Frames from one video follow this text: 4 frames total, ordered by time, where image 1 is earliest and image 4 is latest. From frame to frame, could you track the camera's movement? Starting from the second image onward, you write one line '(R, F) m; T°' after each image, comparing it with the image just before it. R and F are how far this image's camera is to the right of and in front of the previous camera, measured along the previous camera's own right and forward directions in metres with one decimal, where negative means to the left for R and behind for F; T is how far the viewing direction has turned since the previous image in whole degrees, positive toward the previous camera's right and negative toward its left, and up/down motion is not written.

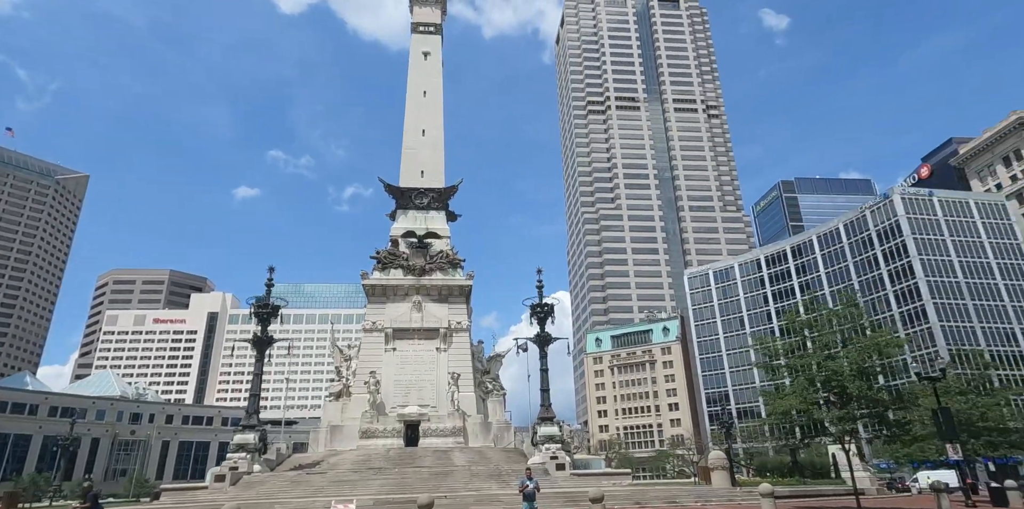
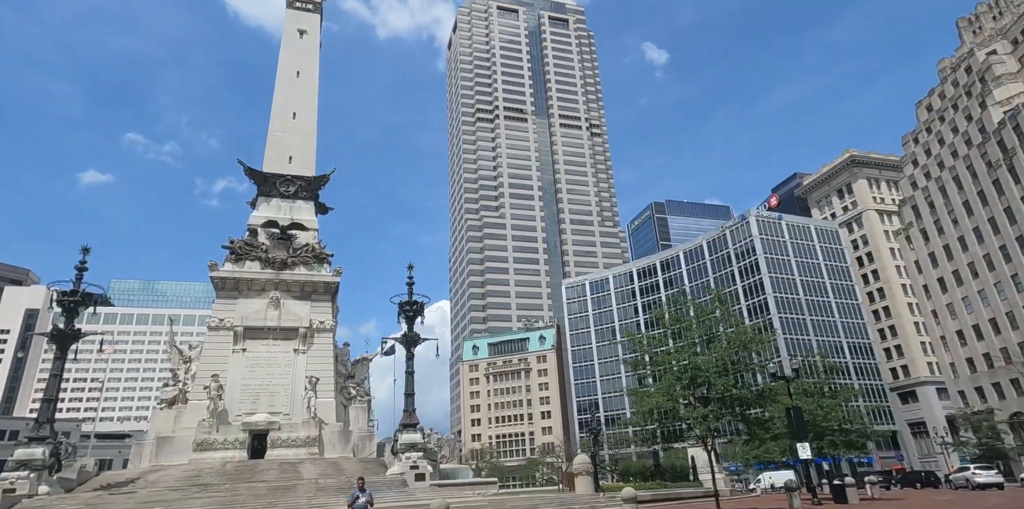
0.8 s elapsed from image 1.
(+0.7, +1.5) m; +11°
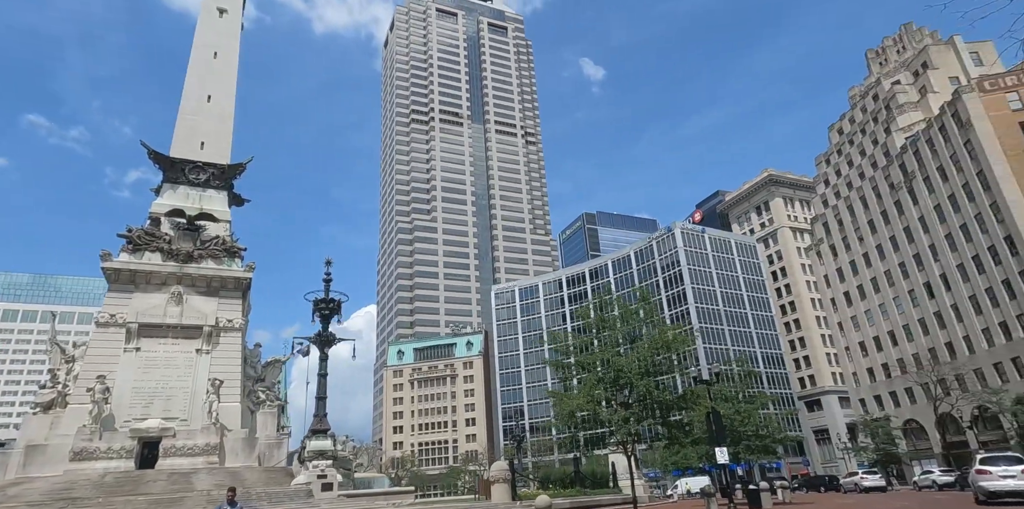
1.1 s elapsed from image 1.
(+0.3, +0.9) m; +6°
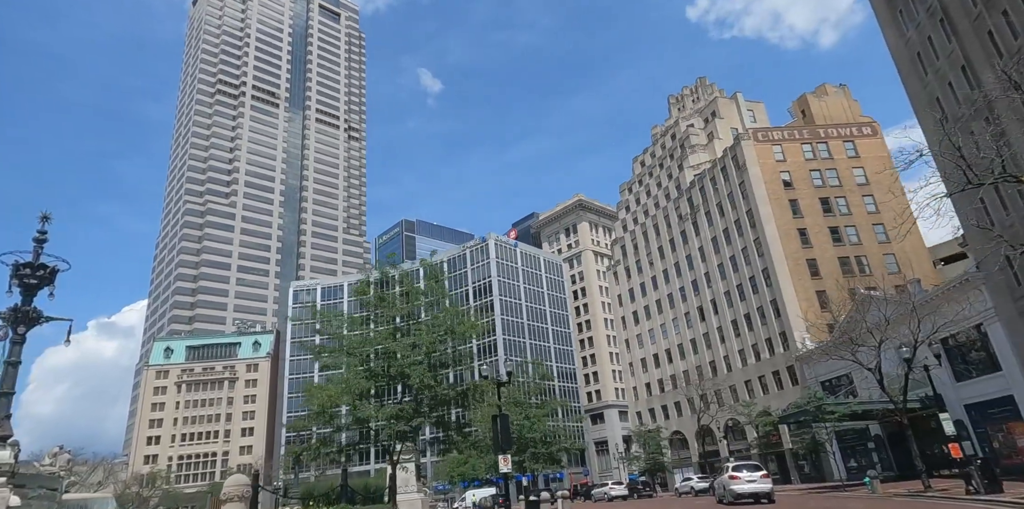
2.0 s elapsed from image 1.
(+1.2, +2.6) m; +17°
